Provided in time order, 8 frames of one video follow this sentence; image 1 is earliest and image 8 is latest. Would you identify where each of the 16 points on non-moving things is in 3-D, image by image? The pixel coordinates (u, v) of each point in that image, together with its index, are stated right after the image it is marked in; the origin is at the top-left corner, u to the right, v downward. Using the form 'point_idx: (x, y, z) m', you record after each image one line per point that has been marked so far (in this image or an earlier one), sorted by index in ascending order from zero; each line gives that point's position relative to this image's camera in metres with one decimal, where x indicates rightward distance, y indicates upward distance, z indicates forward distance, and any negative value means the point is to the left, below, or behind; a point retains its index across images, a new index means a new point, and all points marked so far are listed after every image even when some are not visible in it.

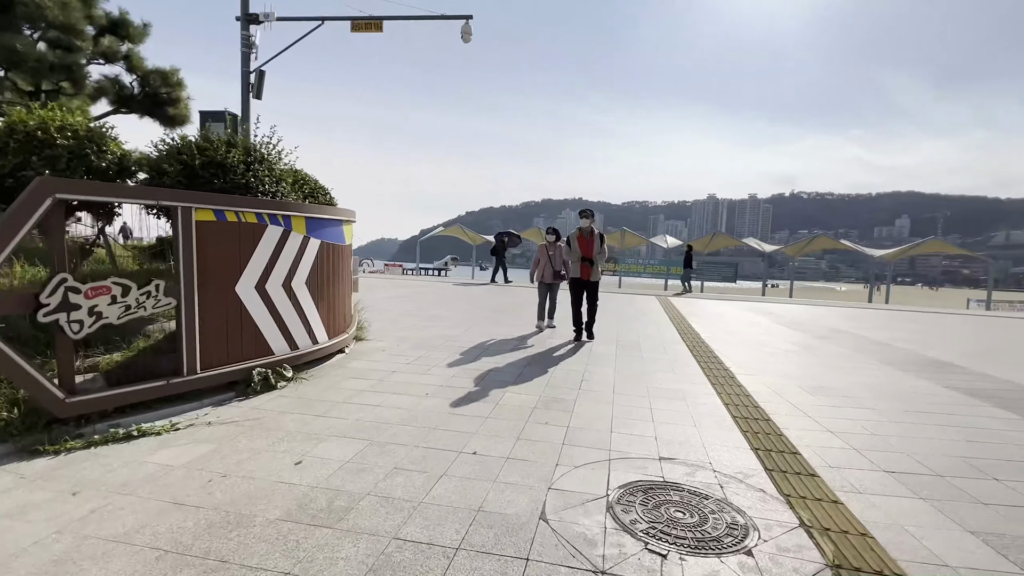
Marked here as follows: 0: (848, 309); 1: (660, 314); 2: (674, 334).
0: (+10.6, -0.6, +14.8) m
1: (+3.9, -0.7, +12.4) m
2: (+3.2, -0.9, +9.4) m
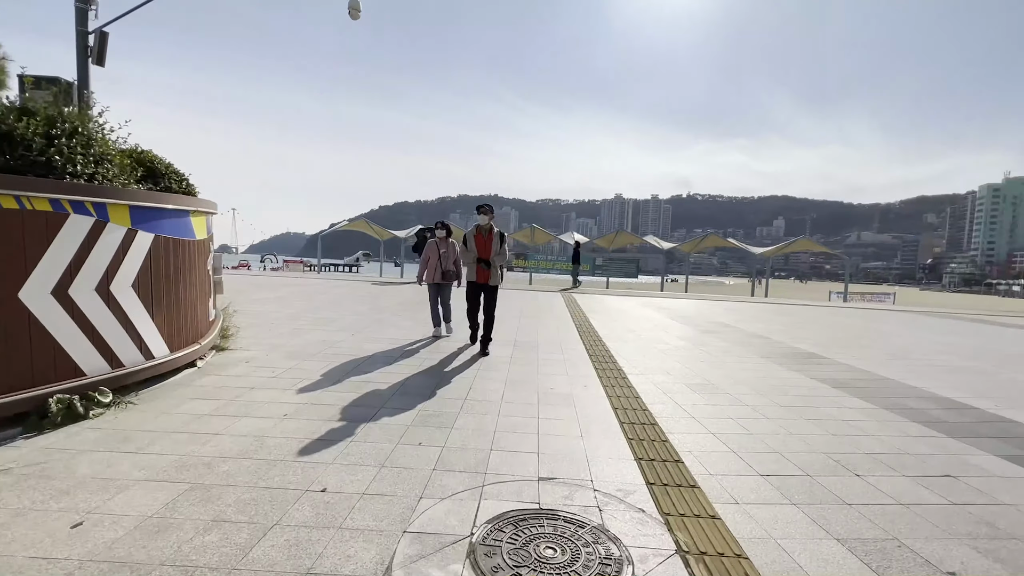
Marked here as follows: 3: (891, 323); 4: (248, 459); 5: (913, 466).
0: (+7.5, -0.5, +15.9) m
1: (+1.3, -0.6, +12.4) m
2: (+1.2, -0.9, +9.3) m
3: (+9.7, -0.9, +12.2) m
4: (-2.0, -1.3, +3.6) m
5: (+3.2, -1.4, +3.7) m
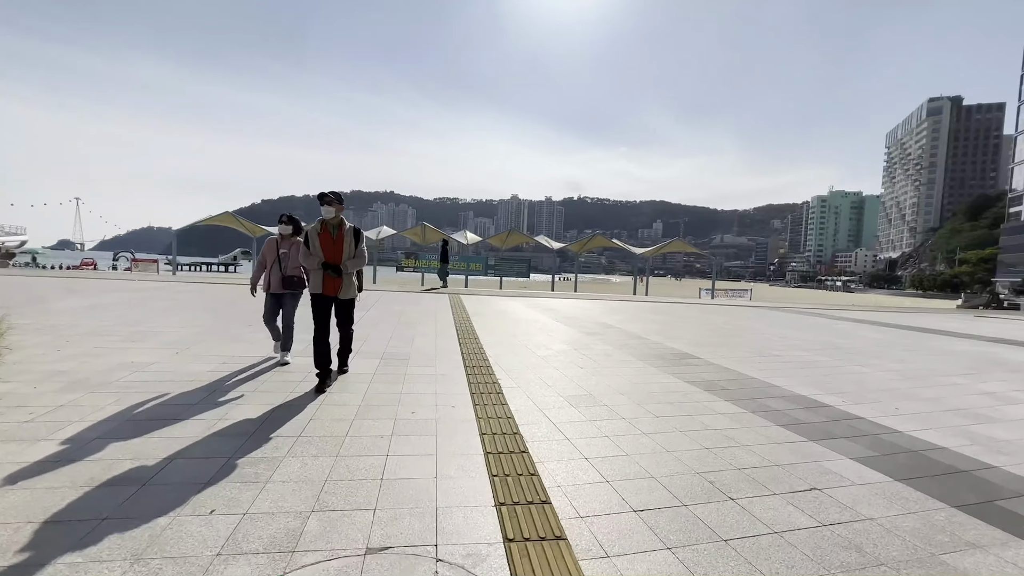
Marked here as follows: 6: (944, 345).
0: (+3.7, -0.5, +16.3) m
1: (-1.6, -0.7, +11.6) m
2: (-1.1, -0.9, +8.5) m
3: (+6.6, -0.9, +13.2) m
4: (-3.0, -1.4, +2.3) m
5: (+2.0, -1.5, +3.6) m
6: (+8.8, -1.2, +9.8) m
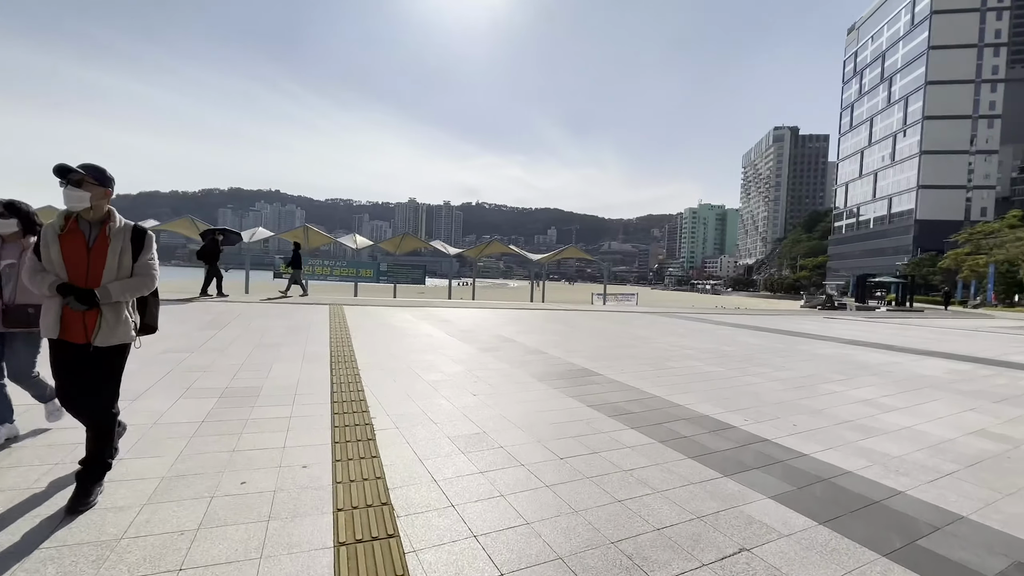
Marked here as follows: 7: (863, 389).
0: (+0.1, -0.8, +15.8) m
1: (-4.0, -0.9, +10.1) m
2: (-2.9, -1.2, +7.2) m
3: (+3.7, -1.1, +13.4) m
4: (-3.4, -1.6, +0.7) m
5: (+1.2, -1.6, +3.0) m
6: (+6.6, -1.3, +10.5) m
7: (+5.1, -1.5, +6.9) m
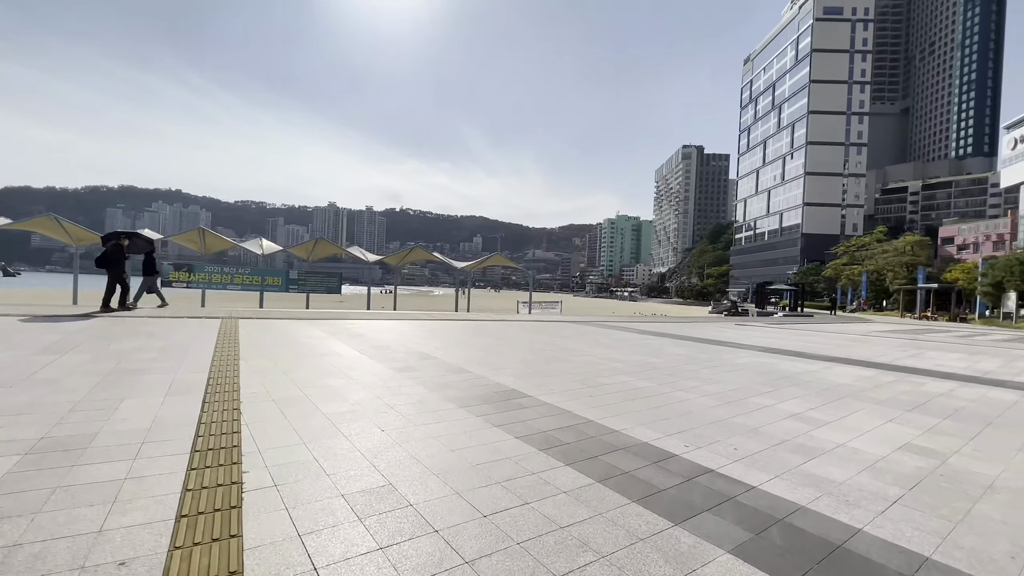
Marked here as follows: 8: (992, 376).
0: (-2.3, -1.1, +14.9) m
1: (-5.5, -1.1, +8.5) m
2: (-3.9, -1.3, +5.9) m
3: (+1.6, -1.4, +13.0) m
4: (-3.5, -1.6, -0.6) m
5: (+0.8, -1.7, +2.3) m
6: (+4.9, -1.5, +10.7) m
7: (+4.0, -1.6, +6.8) m
8: (+9.8, -1.8, +9.6) m
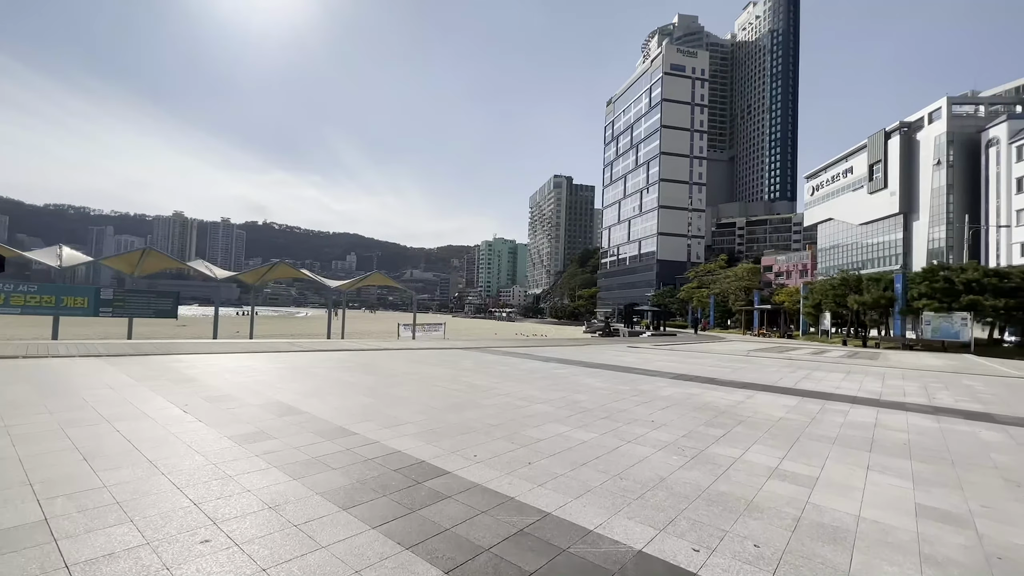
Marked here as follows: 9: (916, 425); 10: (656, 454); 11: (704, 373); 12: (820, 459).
0: (-5.2, -1.7, +12.0) m
1: (-6.7, -1.5, +5.0) m
2: (-4.5, -1.5, +2.8) m
3: (-1.0, -1.9, +11.1) m
4: (-2.4, -1.6, -3.3) m
5: (+1.0, -1.8, +0.6) m
6: (+2.8, -2.0, +9.7) m
7: (+2.9, -2.0, +5.8) m
8: (+7.8, -2.3, +9.9) m
9: (+6.3, -2.1, +7.4) m
10: (+1.6, -1.9, +5.5) m
11: (+5.2, -2.3, +12.6) m
12: (+3.6, -2.0, +5.6) m
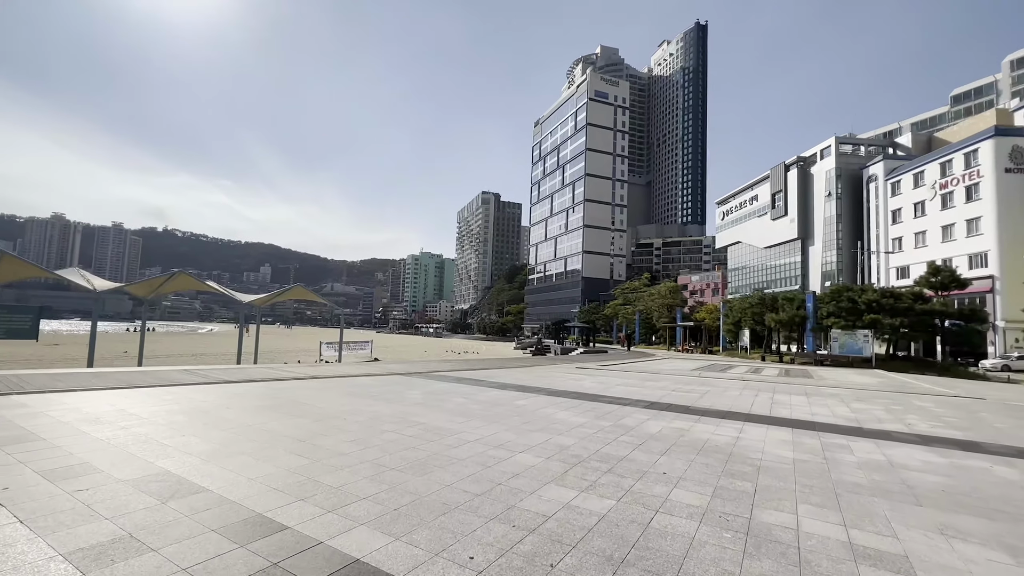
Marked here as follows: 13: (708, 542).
0: (-6.1, -2.0, +9.5) m
1: (-6.5, -1.6, +2.5) m
2: (-4.0, -1.6, +0.6) m
3: (-1.8, -2.3, +9.4) m
4: (-1.0, -1.5, -5.1) m
5: (+1.7, -1.9, -0.7) m
6: (+2.1, -2.4, +8.5) m
7: (+2.9, -2.2, +4.7) m
8: (+7.1, -2.7, +9.5) m
9: (+6.0, -2.5, +6.8) m
10: (+1.6, -2.1, +4.2) m
11: (+4.0, -2.8, +11.8) m
12: (+3.6, -2.3, +4.6) m
13: (+1.7, -2.1, +4.0) m
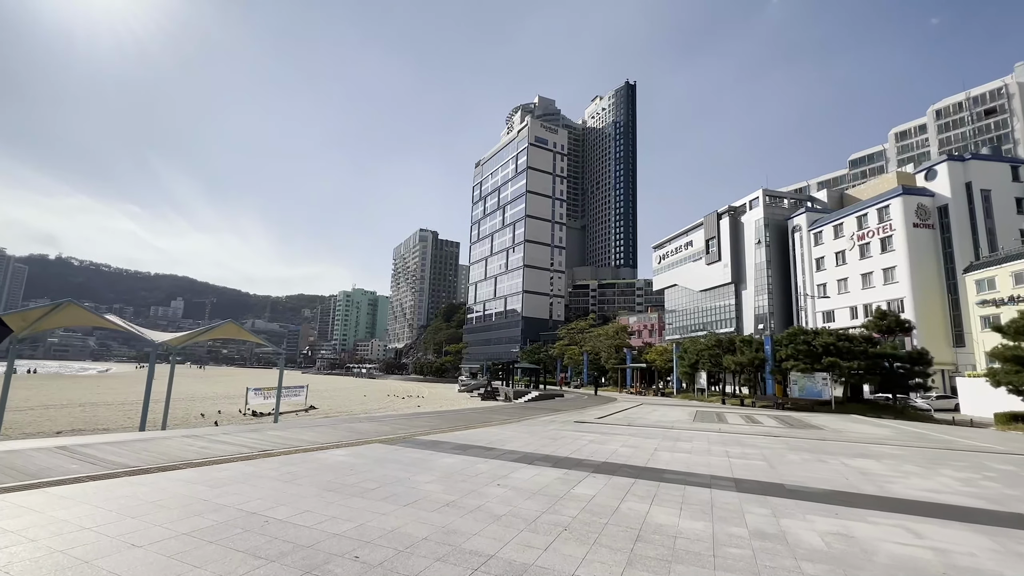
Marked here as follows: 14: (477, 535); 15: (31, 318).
0: (-5.1, -2.5, +5.8) m
1: (-4.6, -1.4, -1.2) m
2: (-1.8, -1.4, -2.6) m
3: (-0.8, -2.8, +6.2) m
4: (+2.0, -0.9, -7.9) m
5: (+4.1, -1.7, -3.2) m
6: (+3.2, -3.0, +5.9) m
7: (+4.5, -2.5, +2.2) m
8: (+7.9, -3.5, +7.5) m
9: (+7.2, -3.0, +4.8) m
10: (+3.3, -2.3, +1.6) m
11: (+4.6, -3.6, +9.4) m
12: (+5.2, -2.5, +2.2) m
13: (+3.3, -2.3, +1.4) m
14: (-0.4, -2.7, +5.2) m
15: (-18.4, -1.2, +18.1) m
